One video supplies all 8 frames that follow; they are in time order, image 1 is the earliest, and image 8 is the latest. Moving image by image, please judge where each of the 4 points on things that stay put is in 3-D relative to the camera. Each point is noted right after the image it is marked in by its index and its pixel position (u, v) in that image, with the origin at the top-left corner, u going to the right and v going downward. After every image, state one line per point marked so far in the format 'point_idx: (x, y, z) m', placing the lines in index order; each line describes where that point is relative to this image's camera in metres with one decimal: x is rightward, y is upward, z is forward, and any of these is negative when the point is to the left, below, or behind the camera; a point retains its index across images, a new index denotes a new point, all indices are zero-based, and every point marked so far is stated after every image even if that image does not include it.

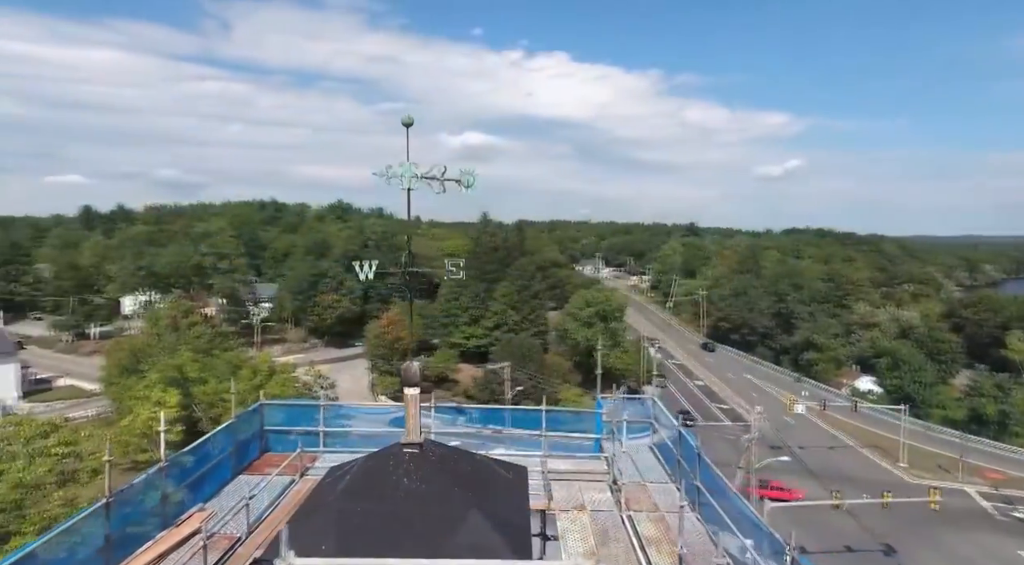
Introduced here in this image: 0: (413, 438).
0: (-1.2, -1.8, +7.7) m
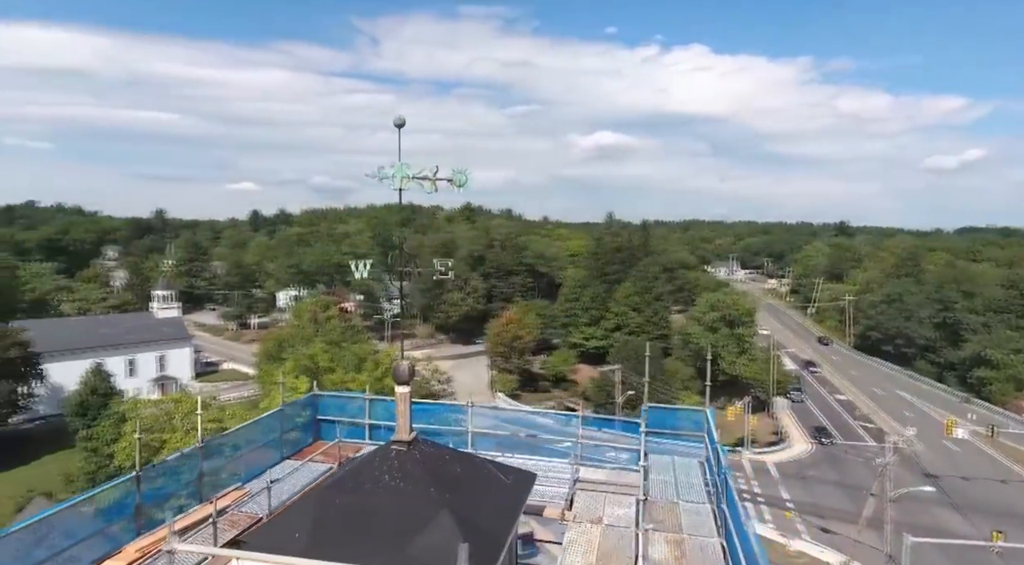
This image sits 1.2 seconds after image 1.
0: (-1.4, -1.9, +8.1) m
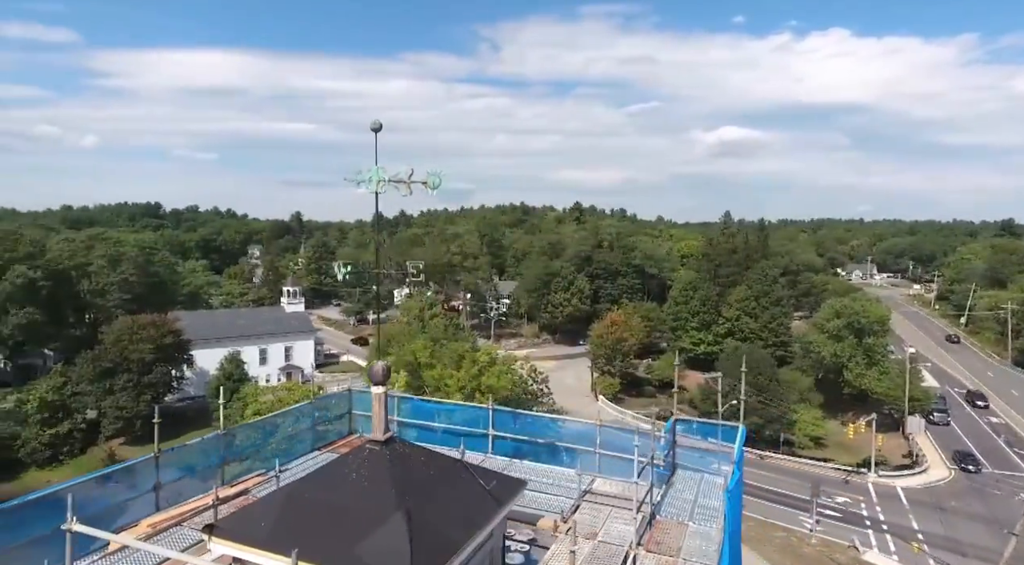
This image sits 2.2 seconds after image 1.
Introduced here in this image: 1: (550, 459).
0: (-1.7, -2.0, +8.4) m
1: (+0.7, -3.3, +11.8) m
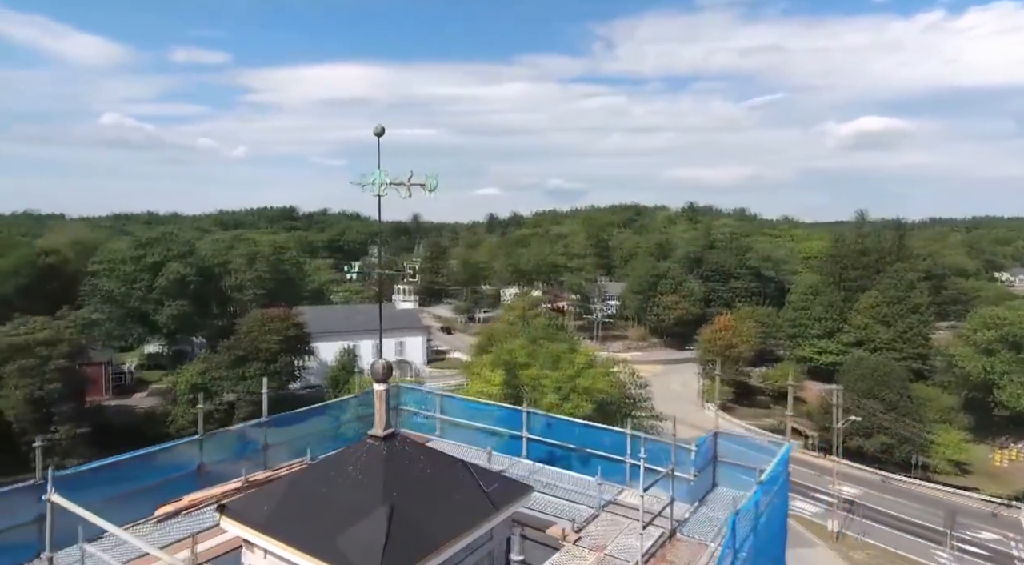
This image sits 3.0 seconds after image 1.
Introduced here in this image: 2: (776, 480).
0: (-1.7, -2.0, +8.7) m
1: (+1.2, -3.3, +11.5) m
2: (+4.0, -3.0, +9.9) m
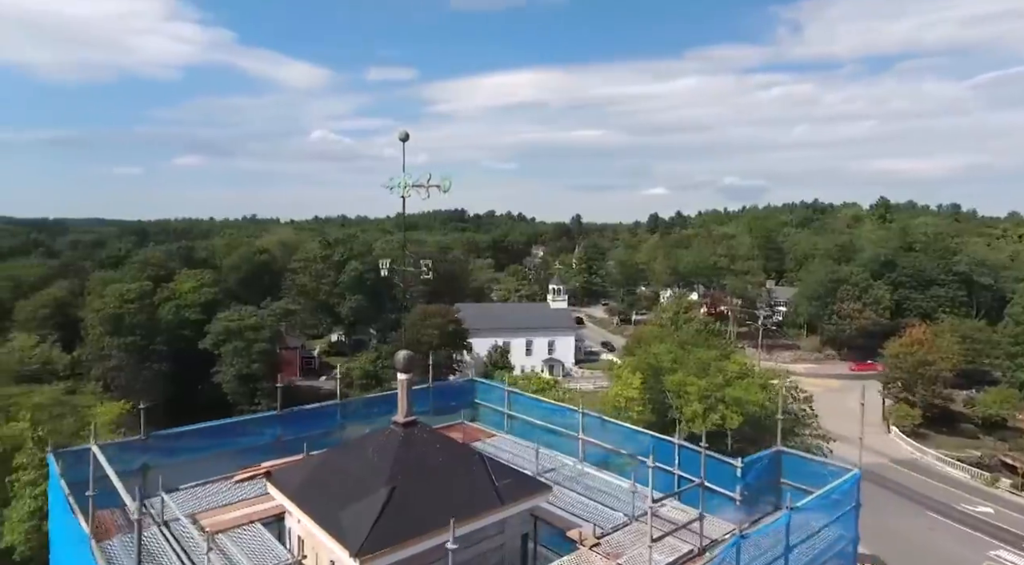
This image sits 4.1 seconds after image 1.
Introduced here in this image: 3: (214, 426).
0: (-1.5, -2.0, +9.2) m
1: (+2.1, -3.3, +11.1) m
2: (+4.4, -3.0, +8.8) m
3: (-6.4, -2.8, +12.1) m
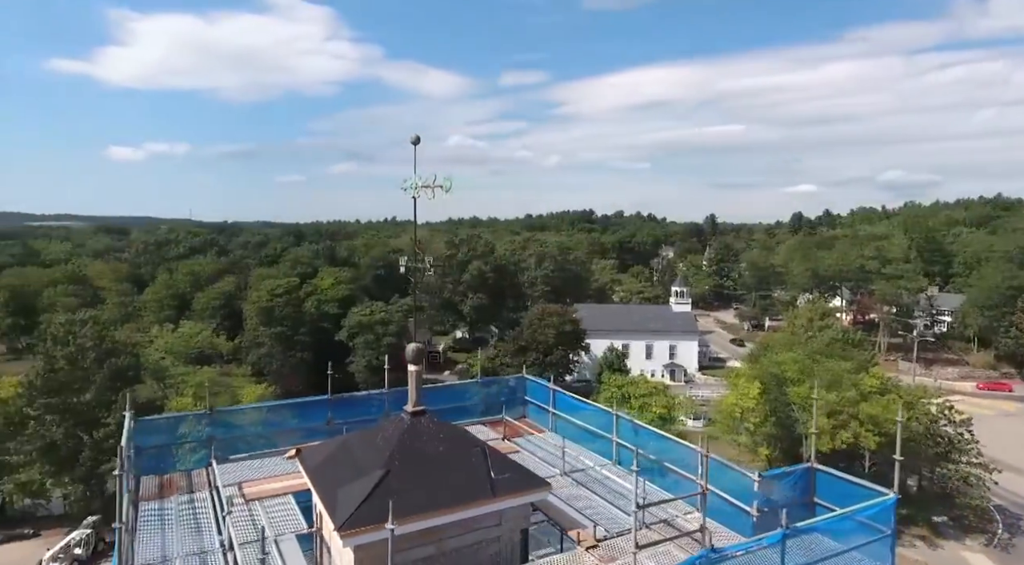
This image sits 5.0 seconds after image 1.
0: (-1.4, -1.9, +9.6) m
1: (+2.5, -3.3, +10.5) m
2: (+4.2, -3.0, +7.8) m
3: (-5.5, -2.7, +13.5) m
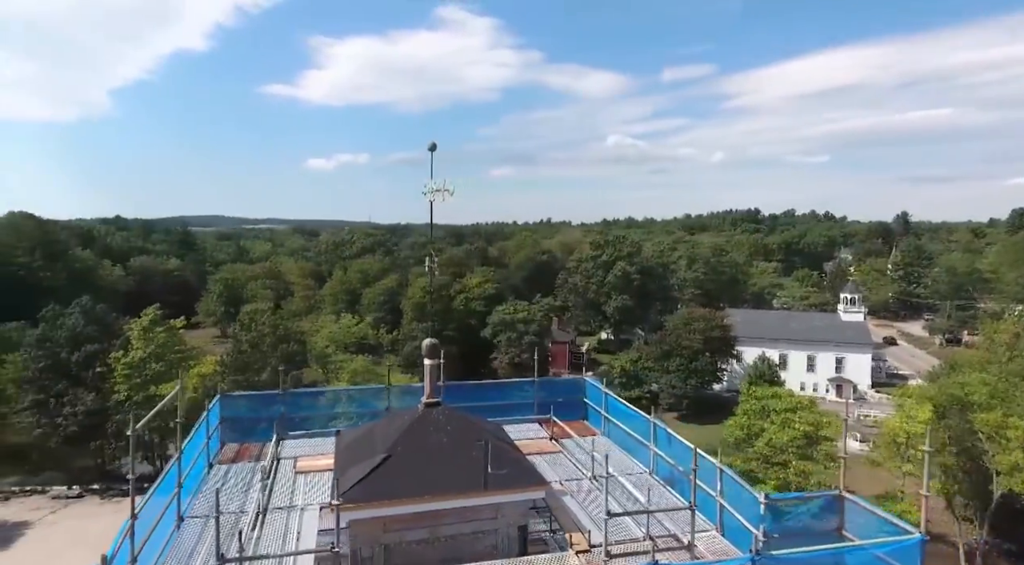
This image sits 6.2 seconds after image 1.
0: (-1.2, -1.8, +9.9) m
1: (+2.8, -3.3, +9.7) m
2: (+3.6, -3.0, +6.6) m
3: (-4.1, -2.5, +14.7) m
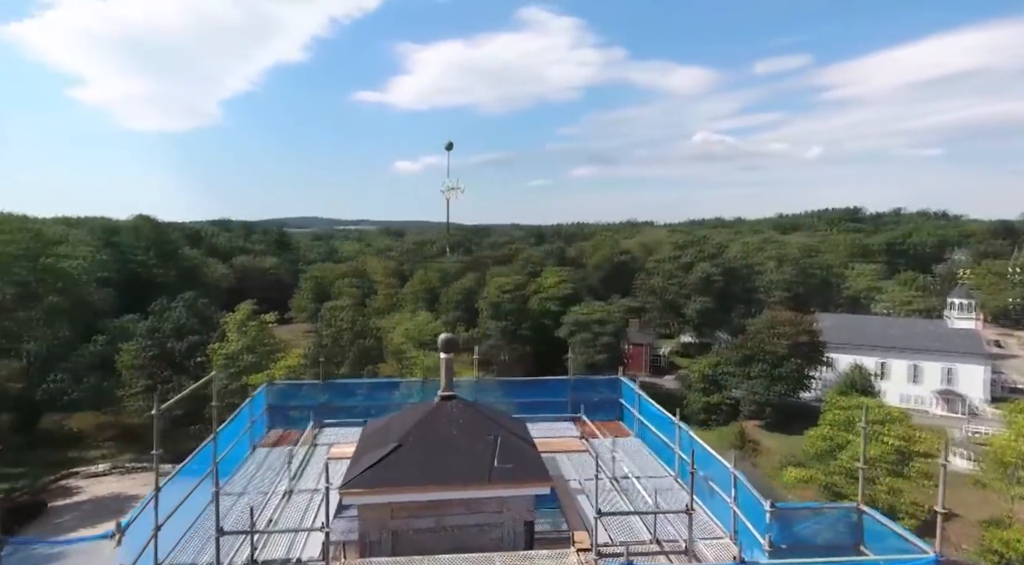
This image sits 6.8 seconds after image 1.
0: (-1.0, -1.6, +9.9) m
1: (+3.0, -3.2, +9.1) m
2: (+3.3, -2.9, +5.9) m
3: (-3.1, -2.4, +15.1) m
